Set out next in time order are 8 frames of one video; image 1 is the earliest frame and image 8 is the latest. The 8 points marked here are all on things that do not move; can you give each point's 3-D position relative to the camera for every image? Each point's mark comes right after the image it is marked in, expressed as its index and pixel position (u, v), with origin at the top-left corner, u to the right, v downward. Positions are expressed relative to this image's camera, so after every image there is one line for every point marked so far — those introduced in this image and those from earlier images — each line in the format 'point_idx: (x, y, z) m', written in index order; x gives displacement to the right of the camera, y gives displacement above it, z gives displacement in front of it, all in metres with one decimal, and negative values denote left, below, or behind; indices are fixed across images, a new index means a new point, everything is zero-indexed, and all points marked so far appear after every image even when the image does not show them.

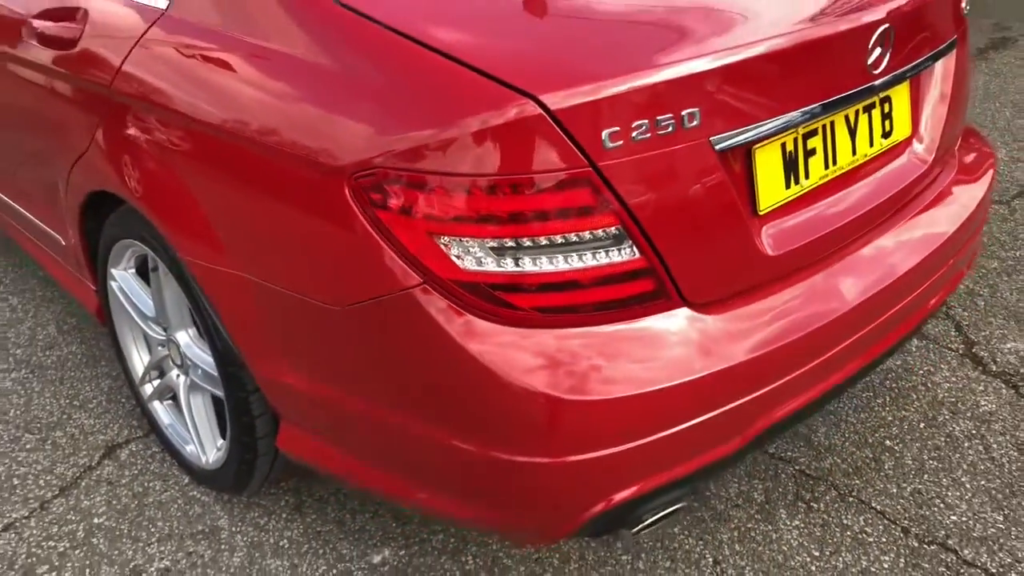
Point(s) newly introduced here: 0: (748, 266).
0: (+0.4, 0.0, +1.5) m
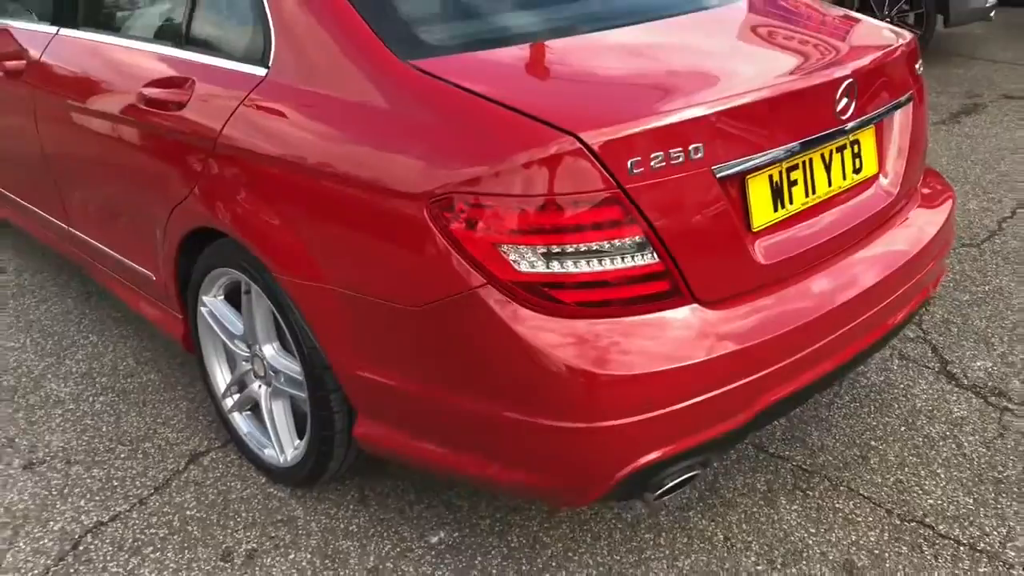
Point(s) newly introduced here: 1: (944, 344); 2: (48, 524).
0: (+0.5, 0.0, +1.9) m
1: (+1.4, -0.2, +3.0) m
2: (-1.1, -0.6, +2.3) m
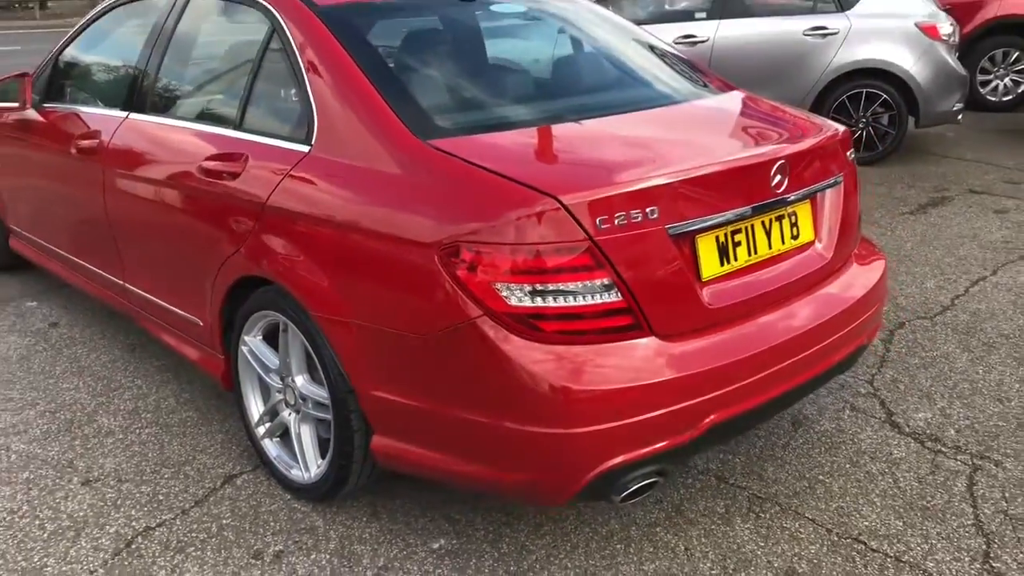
0: (+0.4, -0.1, +2.3) m
1: (+1.3, -0.4, +3.4) m
2: (-1.1, -0.7, +2.6) m
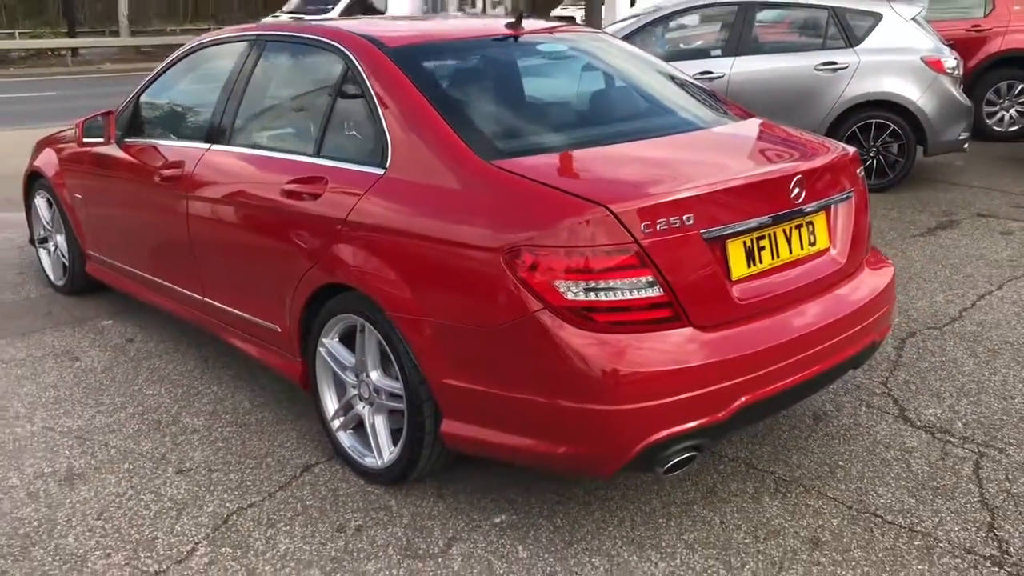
0: (+0.6, -0.1, +2.6) m
1: (+1.5, -0.4, +3.7) m
2: (-1.0, -0.7, +3.0) m
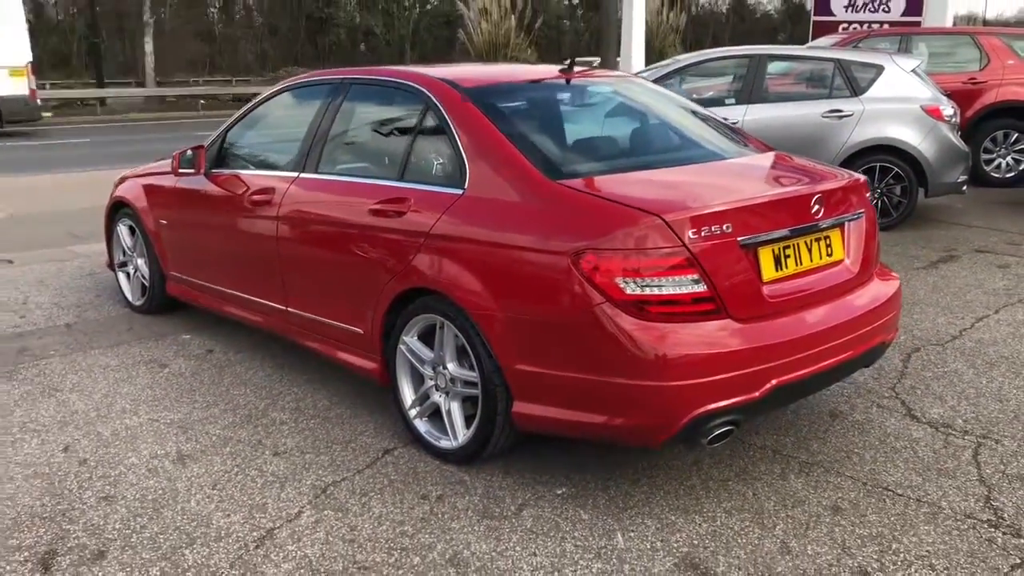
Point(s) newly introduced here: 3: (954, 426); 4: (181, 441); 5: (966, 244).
0: (+0.8, -0.1, +3.1) m
1: (+1.7, -0.5, +4.2) m
2: (-0.7, -0.7, +3.4) m
3: (+1.8, -0.6, +3.9) m
4: (-1.3, -0.6, +3.7) m
5: (+3.4, +0.3, +7.3) m
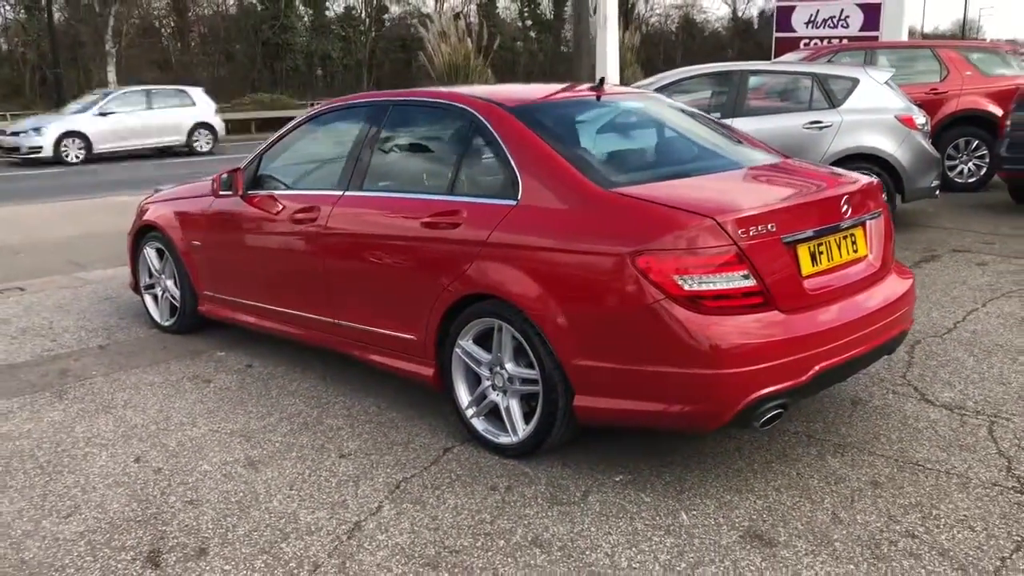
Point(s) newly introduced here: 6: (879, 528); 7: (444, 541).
0: (+1.0, 0.0, +3.4) m
1: (+1.9, -0.5, +4.5) m
2: (-0.5, -0.7, +3.6) m
3: (+2.0, -0.5, +4.2) m
4: (-1.1, -0.7, +3.9) m
5: (+3.5, +0.3, +7.7) m
6: (+1.2, -0.8, +3.1) m
7: (-0.2, -0.8, +3.1) m
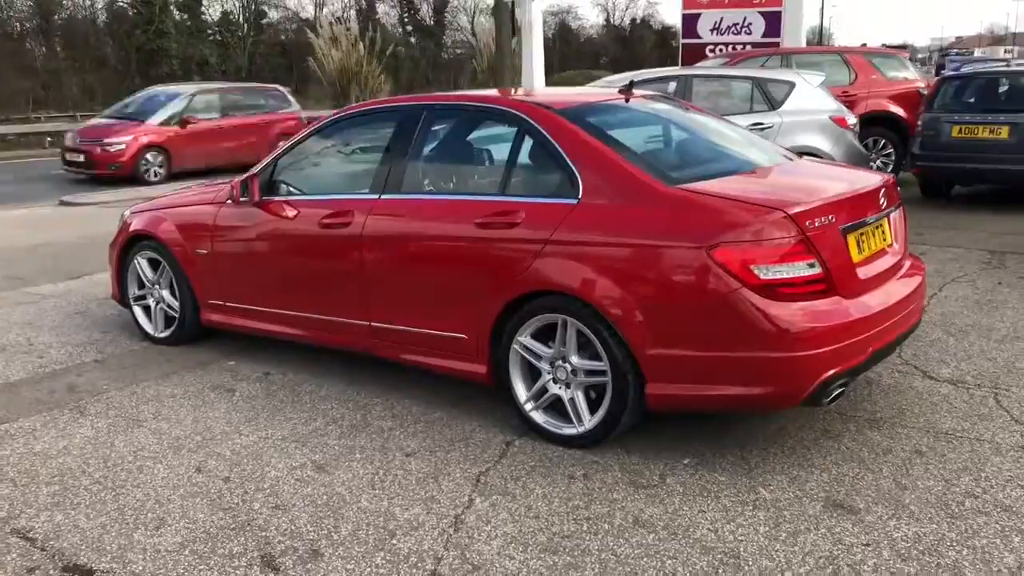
0: (+1.3, 0.0, +3.7) m
1: (+2.1, -0.4, +4.8) m
2: (-0.2, -0.7, +3.7) m
3: (+2.2, -0.4, +4.6) m
4: (-0.8, -0.7, +3.9) m
5: (+3.2, +0.4, +8.2) m
6: (+1.5, -0.7, +3.4) m
7: (+0.1, -0.8, +3.2) m
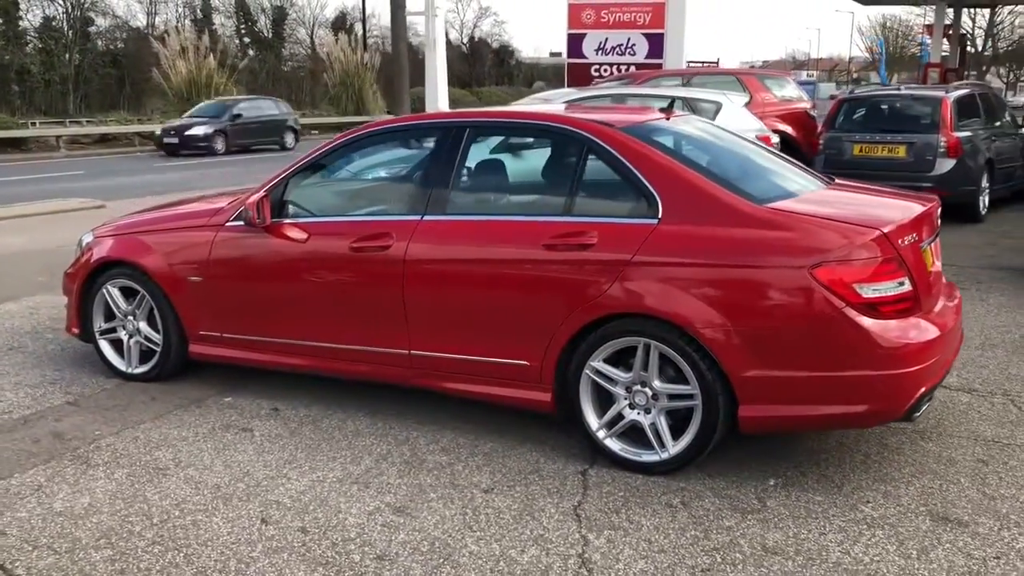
0: (+1.6, 0.0, +3.7) m
1: (+2.2, -0.5, +5.0) m
2: (+0.1, -0.8, +3.5) m
3: (+2.3, -0.5, +4.8) m
4: (-0.5, -0.8, +3.6) m
5: (+2.6, +0.3, +8.6) m
6: (+1.9, -0.8, +3.5) m
7: (+0.6, -0.9, +3.1) m
